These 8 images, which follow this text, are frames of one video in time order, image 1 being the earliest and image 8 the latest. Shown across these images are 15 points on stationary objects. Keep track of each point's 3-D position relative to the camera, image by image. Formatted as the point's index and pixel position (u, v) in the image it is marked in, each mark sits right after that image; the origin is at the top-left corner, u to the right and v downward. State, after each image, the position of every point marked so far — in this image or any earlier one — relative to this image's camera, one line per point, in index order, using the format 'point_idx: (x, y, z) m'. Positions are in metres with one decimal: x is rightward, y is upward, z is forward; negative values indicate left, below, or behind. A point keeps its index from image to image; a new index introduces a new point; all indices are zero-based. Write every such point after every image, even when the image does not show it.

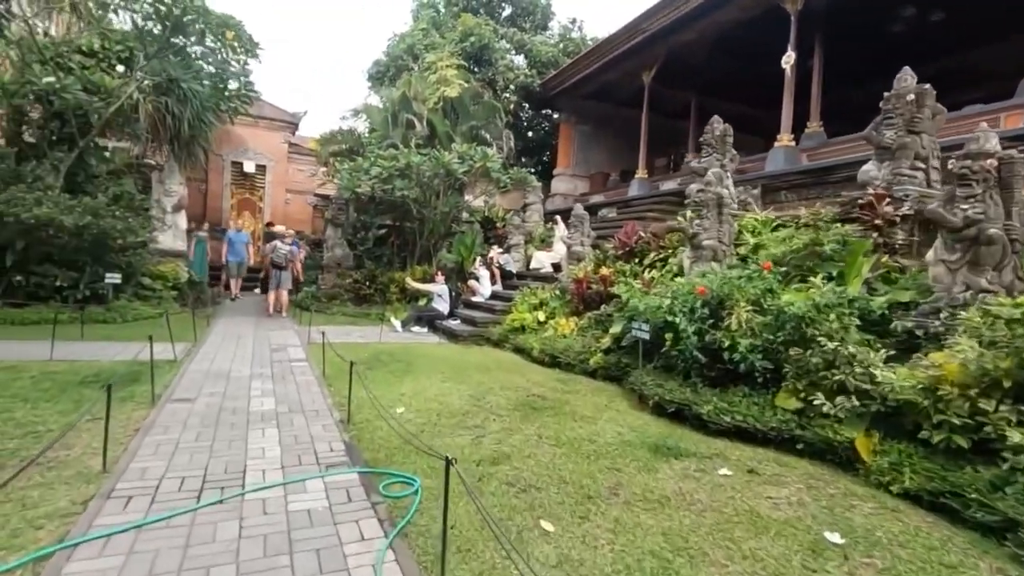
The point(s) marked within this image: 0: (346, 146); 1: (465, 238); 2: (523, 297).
0: (-4.3, +3.7, +14.0) m
1: (-1.1, +1.2, +12.6) m
2: (+0.2, -0.2, +9.5) m
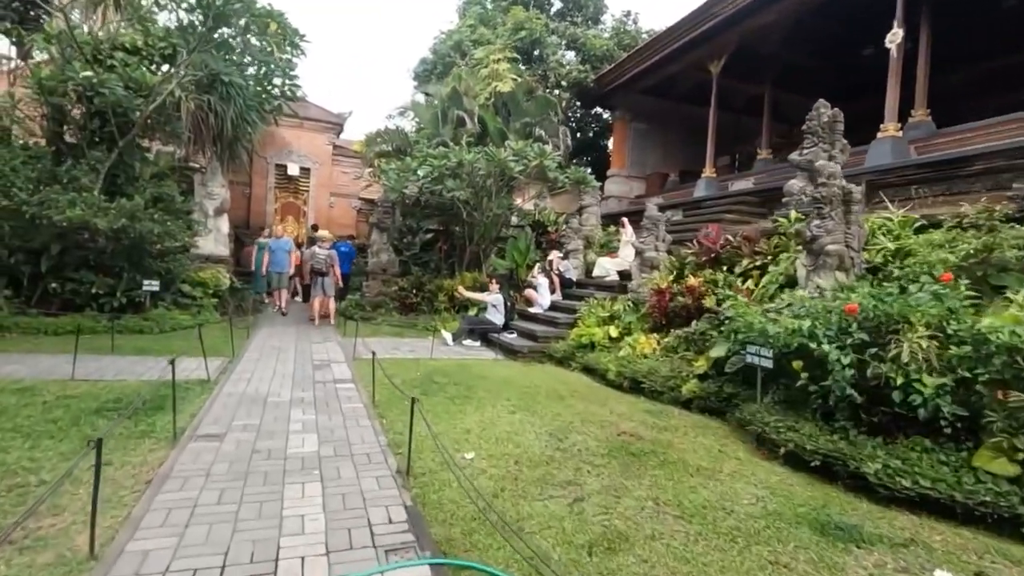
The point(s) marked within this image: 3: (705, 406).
0: (-3.0, +3.5, +13.3) m
1: (+0.1, +1.0, +11.7) m
2: (+1.2, -0.3, +8.5) m
3: (+2.0, -1.2, +5.6) m
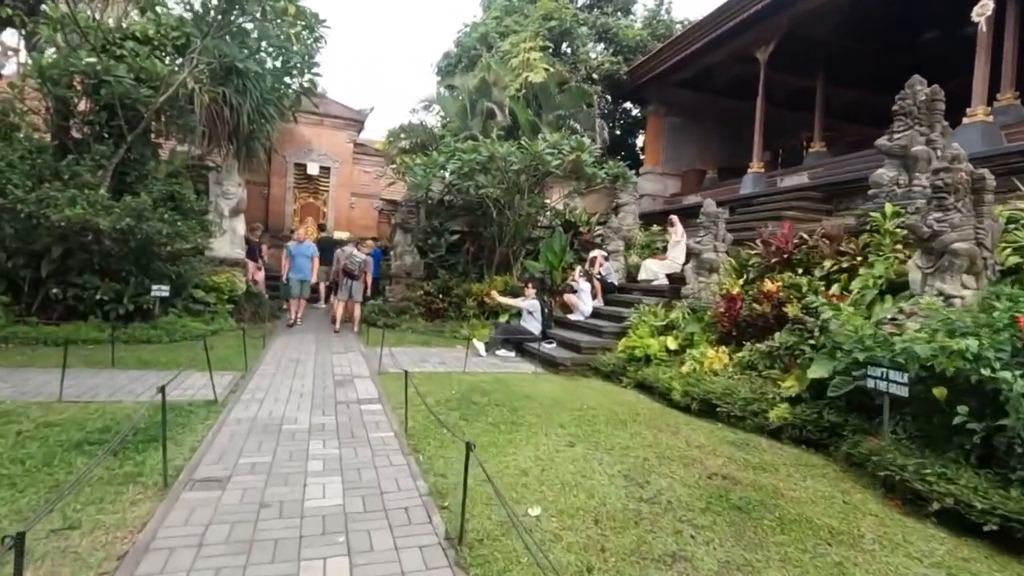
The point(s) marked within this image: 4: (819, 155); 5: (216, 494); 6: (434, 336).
0: (-2.2, +3.4, +12.5) m
1: (+0.8, +0.9, +10.8) m
2: (+1.8, -0.4, +7.5) m
3: (+2.5, -1.3, +4.6) m
4: (+7.2, +3.1, +12.6) m
5: (-1.8, -1.2, +3.2) m
6: (-1.5, -0.9, +10.2) m
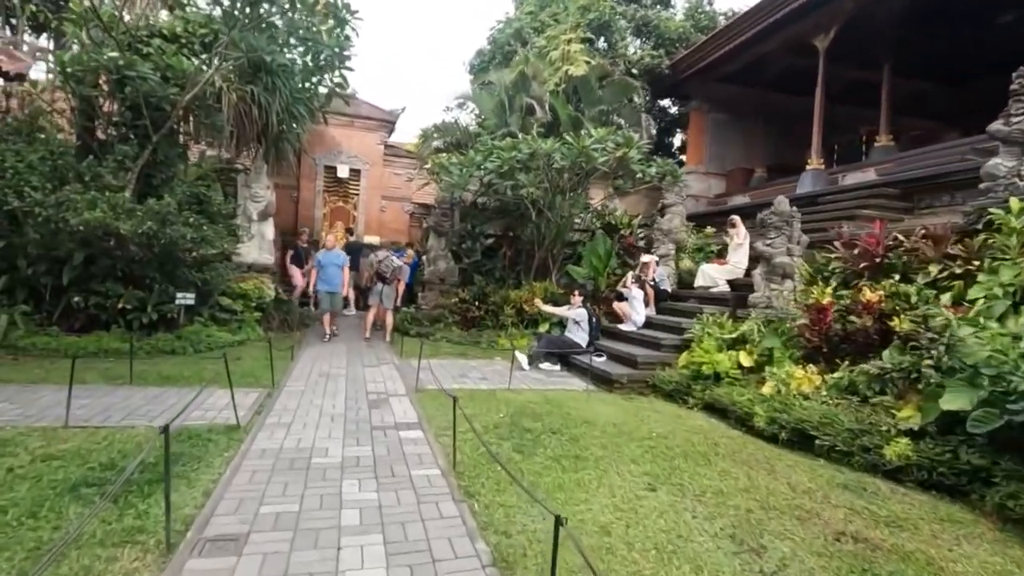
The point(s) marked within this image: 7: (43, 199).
0: (-1.4, +3.3, +11.9) m
1: (+1.6, +0.8, +10.0) m
2: (+2.4, -0.5, +6.7) m
3: (+3.0, -1.4, +3.8) m
4: (+8.1, +3.0, +11.5) m
5: (-1.3, -1.3, +2.5) m
6: (-0.7, -1.1, +9.5) m
7: (-5.7, +1.1, +6.5) m
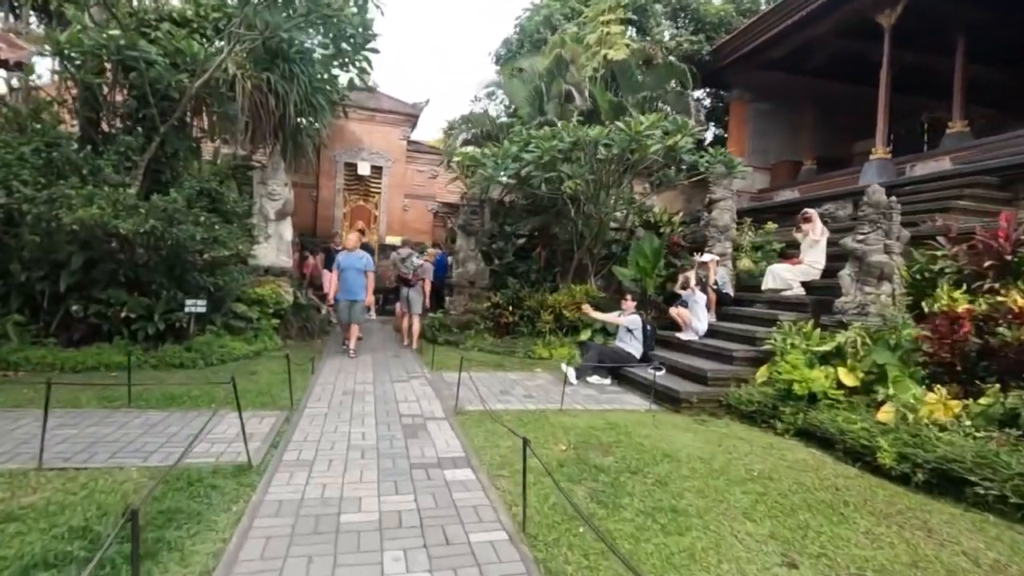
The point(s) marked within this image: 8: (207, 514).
0: (-0.7, +3.2, +11.1) m
1: (+2.2, +0.7, +9.1) m
2: (+3.0, -0.6, +5.8) m
3: (+3.5, -1.4, +2.8) m
4: (+8.8, +3.0, +10.4) m
5: (-0.9, -1.3, +1.7) m
6: (-0.1, -1.1, +8.7) m
7: (-5.1, +1.0, +5.8) m
8: (-1.7, -1.2, +2.9) m
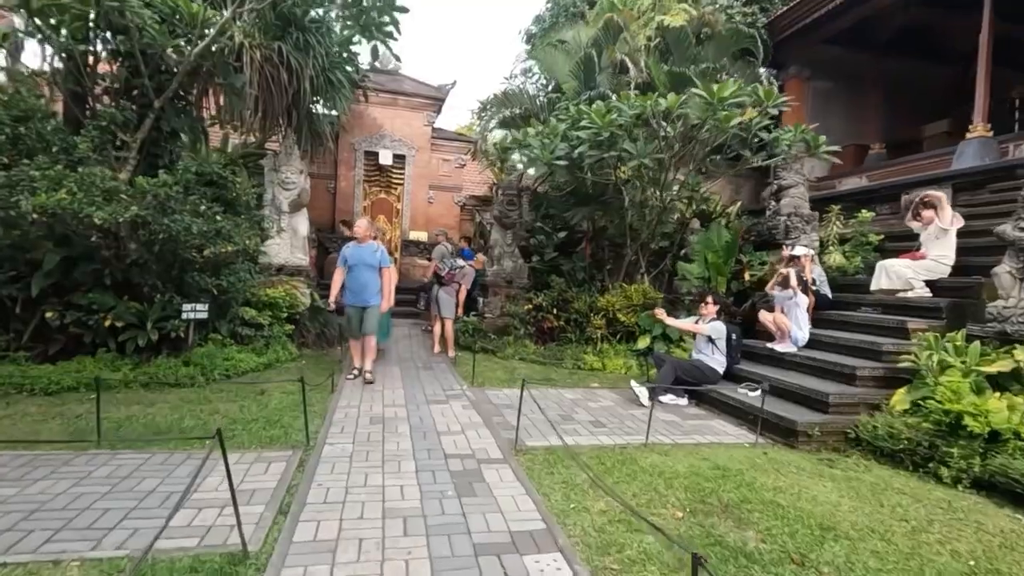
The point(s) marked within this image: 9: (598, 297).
0: (+0.1, +3.2, +9.9) m
1: (+2.9, +0.7, +7.9) m
2: (+3.6, -0.6, +4.5) m
3: (+4.0, -1.4, +1.6) m
4: (+9.5, +3.0, +9.0) m
5: (-0.4, -1.4, +0.5) m
6: (+0.6, -1.1, +7.5) m
7: (-4.5, +1.0, +4.7) m
8: (-1.2, -1.3, +1.8) m
9: (+1.3, -0.1, +8.4) m
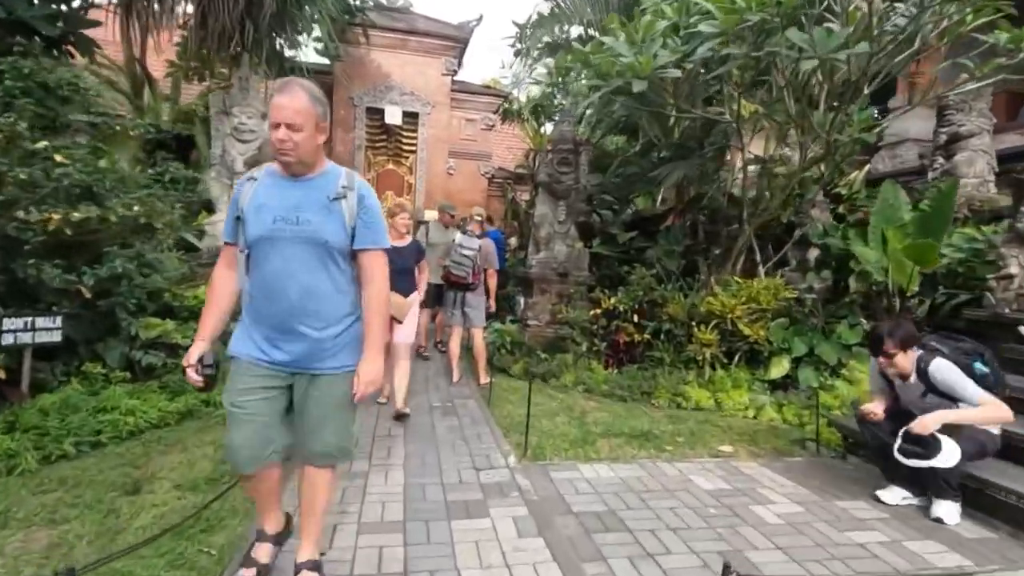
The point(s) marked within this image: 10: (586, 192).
0: (+0.8, +3.3, +7.1) m
1: (+3.5, +0.8, +5.0) m
2: (+4.1, -0.6, +1.7) m
3: (+4.4, -1.5, -1.3) m
4: (+10.1, +3.1, +5.8) m
5: (-0.1, -1.5, -2.2) m
6: (+1.2, -1.1, +4.7) m
7: (-4.0, +0.9, +2.1) m
8: (-0.8, -1.3, -0.9) m
9: (+2.0, -0.1, +5.6) m
10: (+0.9, +1.2, +6.6) m
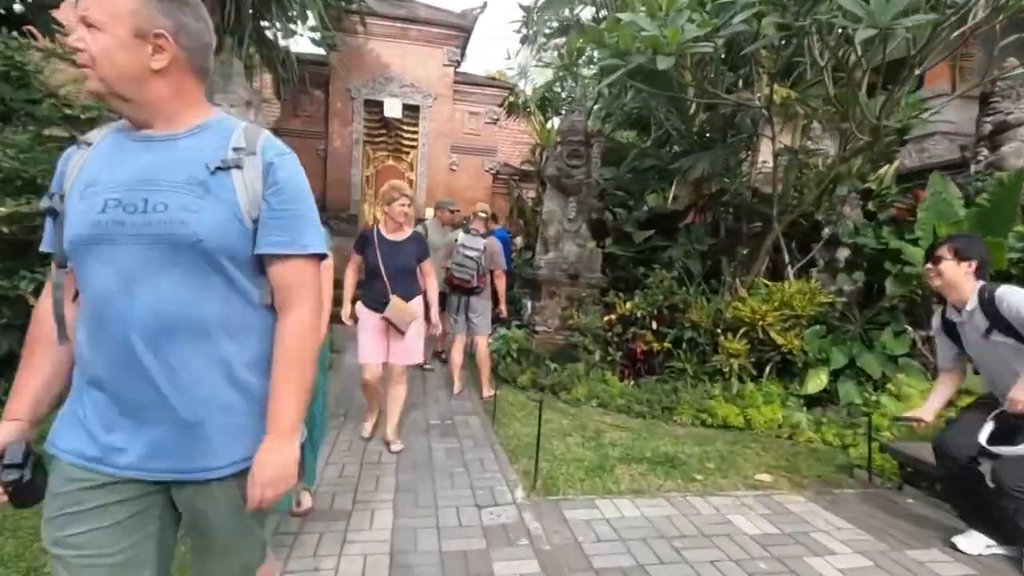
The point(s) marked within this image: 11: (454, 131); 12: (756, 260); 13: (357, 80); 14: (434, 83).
0: (+0.8, +3.2, +6.6) m
1: (+3.6, +0.7, +4.5) m
2: (+4.1, -0.6, +1.1) m
3: (+4.4, -1.5, -1.8) m
4: (+10.2, +3.0, +5.2) m
5: (-0.1, -1.5, -2.7) m
6: (+1.2, -1.1, +4.2) m
7: (-4.0, +0.9, +1.7) m
8: (-0.8, -1.4, -1.4) m
9: (+2.0, -0.1, +5.1) m
10: (+1.0, +1.2, +6.1) m
11: (-1.1, +2.8, +9.8) m
12: (+2.5, +0.3, +5.5) m
13: (-2.7, +3.6, +9.2) m
14: (-1.4, +3.6, +9.5) m
